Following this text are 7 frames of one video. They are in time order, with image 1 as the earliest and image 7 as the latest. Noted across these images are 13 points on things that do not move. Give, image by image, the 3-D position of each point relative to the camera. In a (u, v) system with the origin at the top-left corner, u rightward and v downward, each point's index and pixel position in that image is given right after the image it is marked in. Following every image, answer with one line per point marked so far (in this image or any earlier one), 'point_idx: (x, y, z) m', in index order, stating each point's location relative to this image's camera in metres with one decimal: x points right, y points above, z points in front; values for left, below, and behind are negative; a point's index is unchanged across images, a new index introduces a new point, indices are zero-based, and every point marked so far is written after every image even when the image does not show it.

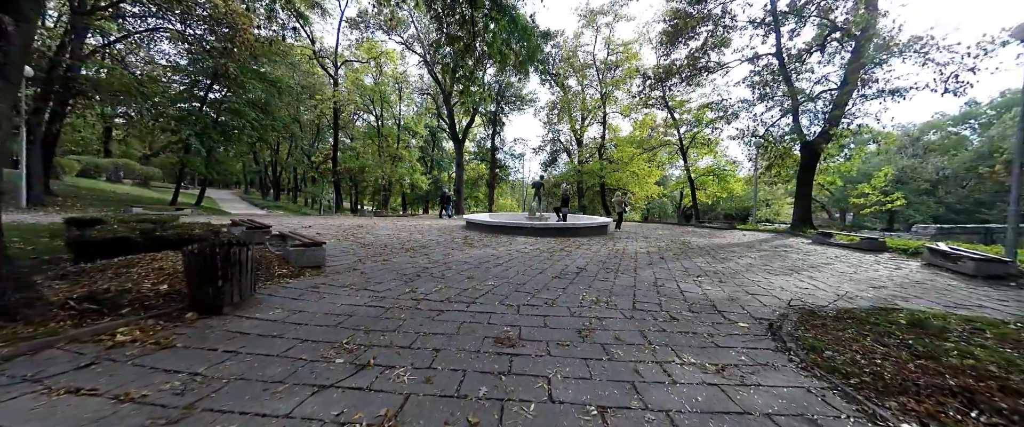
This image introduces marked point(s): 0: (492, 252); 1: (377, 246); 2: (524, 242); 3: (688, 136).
0: (-0.4, -0.7, +5.8) m
1: (-2.6, -0.6, +6.0) m
2: (+0.3, -0.7, +7.3) m
3: (+10.9, +4.9, +19.6) m
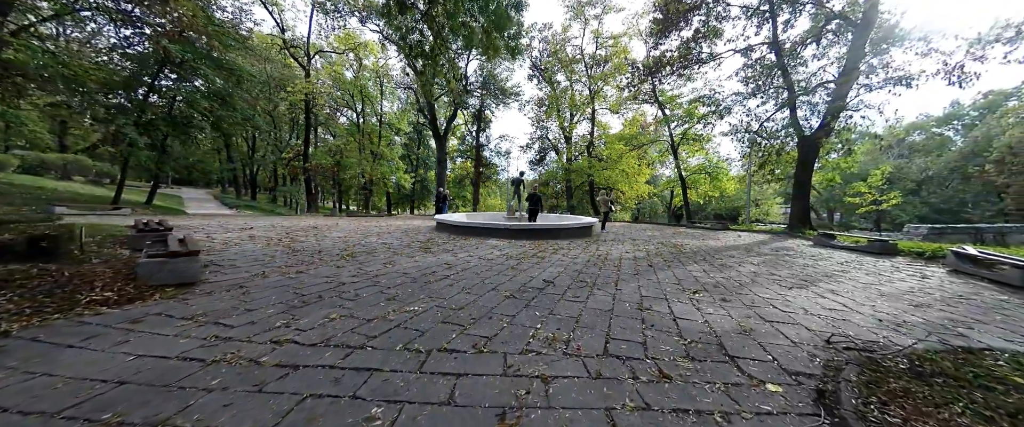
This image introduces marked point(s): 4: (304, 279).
0: (-1.0, -0.7, +4.8) m
1: (-3.2, -0.6, +4.9) m
2: (-0.4, -0.6, +6.3) m
3: (+10.0, +4.9, +18.8) m
4: (-2.3, -0.7, +3.4) m
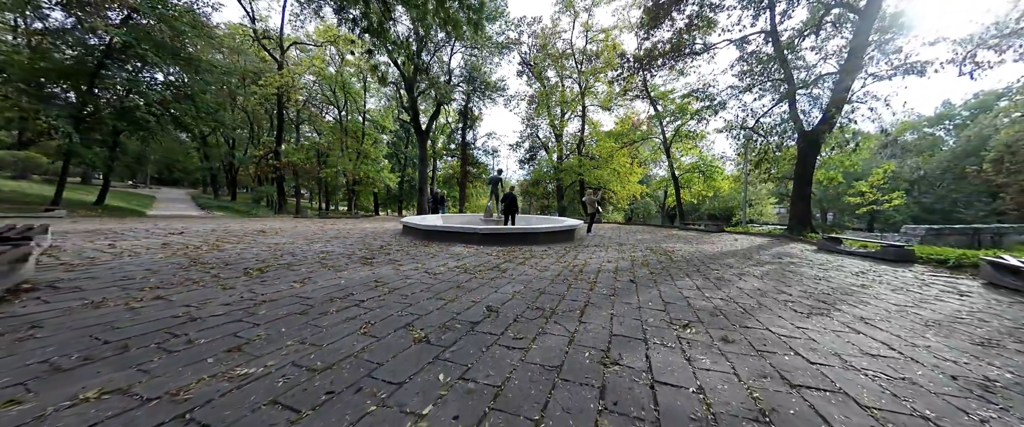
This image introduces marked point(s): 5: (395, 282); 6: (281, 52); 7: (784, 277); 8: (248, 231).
0: (-1.6, -0.7, +3.9) m
1: (-3.8, -0.7, +4.0) m
2: (-1.0, -0.7, +5.4) m
3: (+9.1, +4.8, +18.1) m
4: (-2.8, -0.8, +2.5) m
5: (-1.3, -0.8, +3.5) m
6: (-13.4, +9.4, +18.2) m
7: (+3.8, -0.9, +4.4) m
8: (-6.2, -0.4, +7.4) m
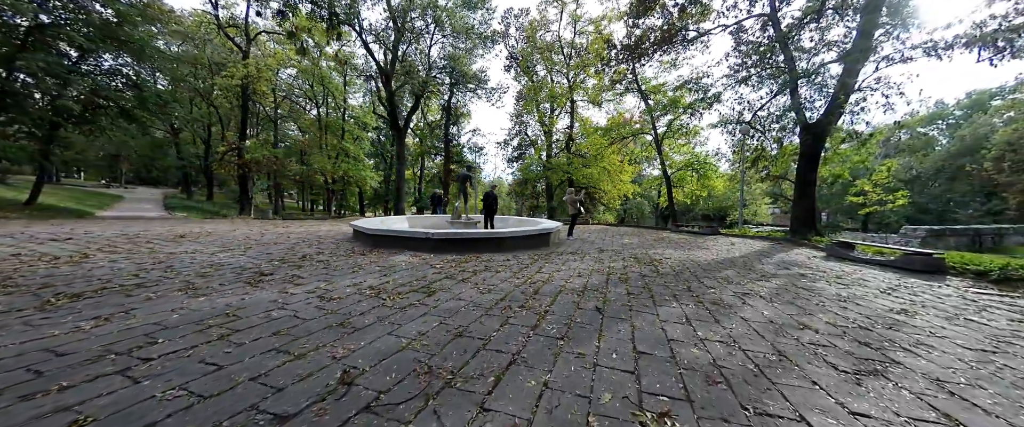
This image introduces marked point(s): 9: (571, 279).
0: (-2.3, -0.8, +2.8) m
1: (-4.5, -0.7, +2.9) m
2: (-1.7, -0.7, +4.3) m
3: (+8.2, +4.8, +17.2) m
4: (-3.5, -0.8, +1.4) m
5: (-2.0, -0.8, +2.4) m
6: (-14.3, +9.3, +17.0) m
7: (+3.1, -0.9, +3.4) m
8: (-7.0, -0.5, +6.3) m
9: (+0.7, -0.8, +4.0) m
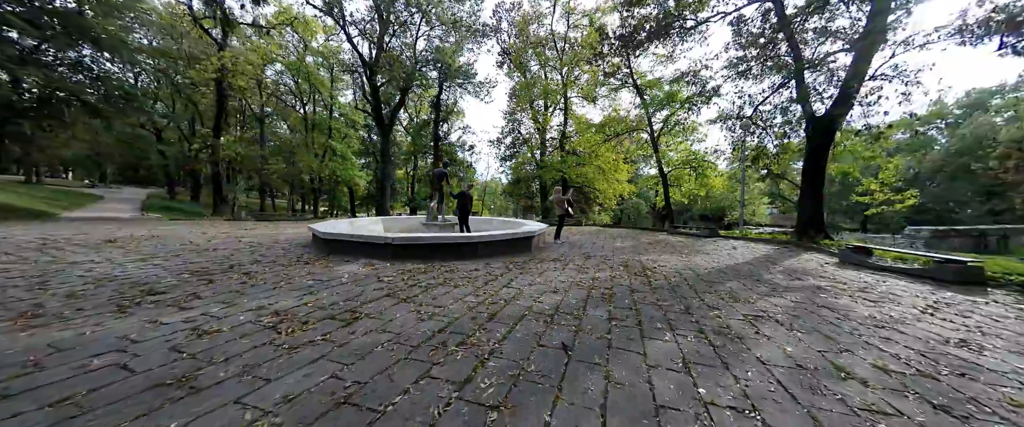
0: (-2.7, -0.8, +2.1) m
1: (-4.9, -0.7, +2.1) m
2: (-2.1, -0.8, +3.6) m
3: (+7.7, +4.8, +16.5) m
4: (-3.9, -0.8, +0.7) m
5: (-2.4, -0.8, +1.7) m
6: (-14.8, +9.3, +16.2) m
7: (+2.7, -0.9, +2.7) m
8: (-7.4, -0.5, +5.5) m
9: (+0.3, -0.9, +3.2) m
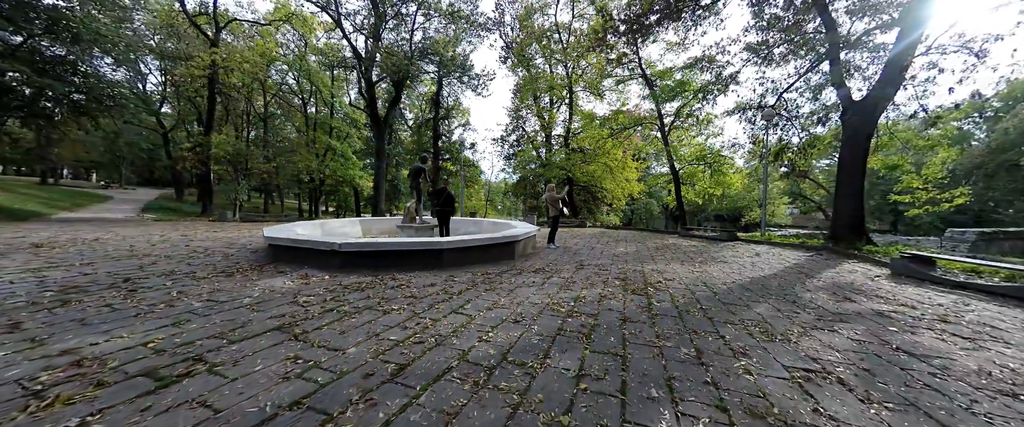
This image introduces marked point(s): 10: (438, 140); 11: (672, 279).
0: (-3.2, -0.8, +1.3) m
1: (-5.4, -0.7, +1.4) m
2: (-2.6, -0.8, +2.8) m
3: (+7.8, +4.7, +15.4) m
4: (-4.4, -0.8, -0.1) m
5: (-2.9, -0.8, +0.9) m
6: (-14.8, +9.3, +15.8) m
7: (+2.2, -1.0, +1.7) m
8: (-7.8, -0.5, +4.9) m
9: (-0.1, -0.9, +2.4) m
10: (-4.7, +4.7, +19.9) m
11: (+2.1, -0.9, +4.2) m
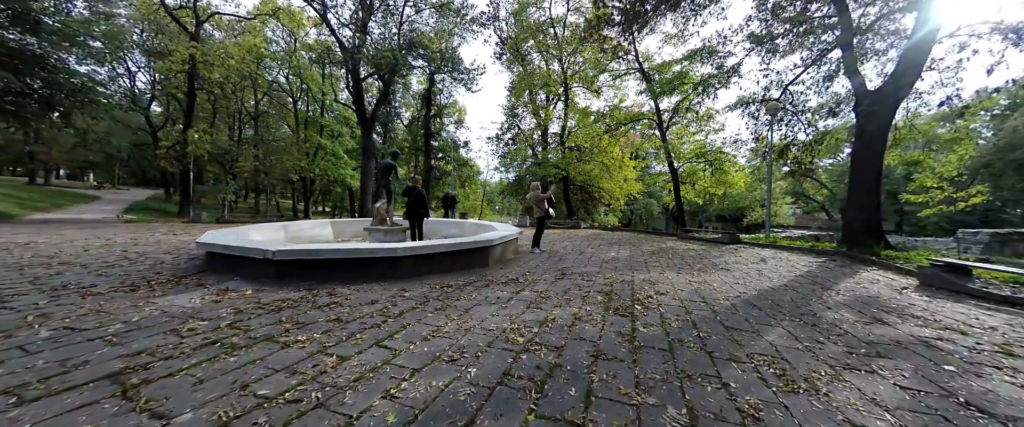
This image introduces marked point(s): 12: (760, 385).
0: (-3.6, -0.8, +0.7) m
1: (-5.8, -0.7, +0.8) m
2: (-3.0, -0.8, +2.2) m
3: (+7.4, +4.7, +14.7) m
4: (-4.8, -0.8, -0.7) m
5: (-3.3, -0.9, +0.3) m
6: (-15.1, +9.2, +15.2) m
7: (+1.8, -1.0, +1.1) m
8: (-8.1, -0.5, +4.3) m
9: (-0.5, -0.9, +1.7) m
10: (-5.1, +4.6, +19.3) m
11: (+1.8, -0.9, +3.6) m
12: (+1.3, -0.9, +1.7) m
